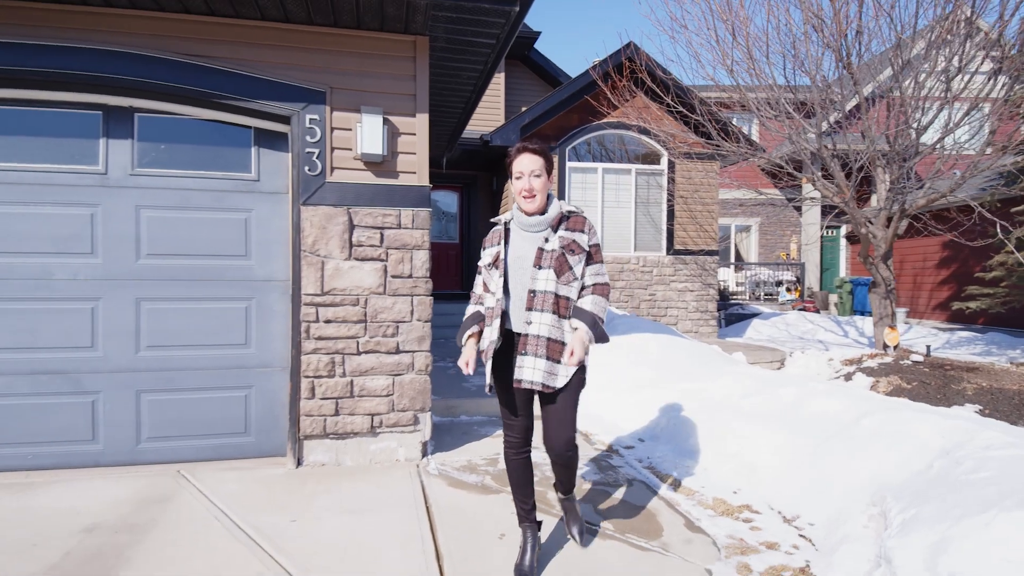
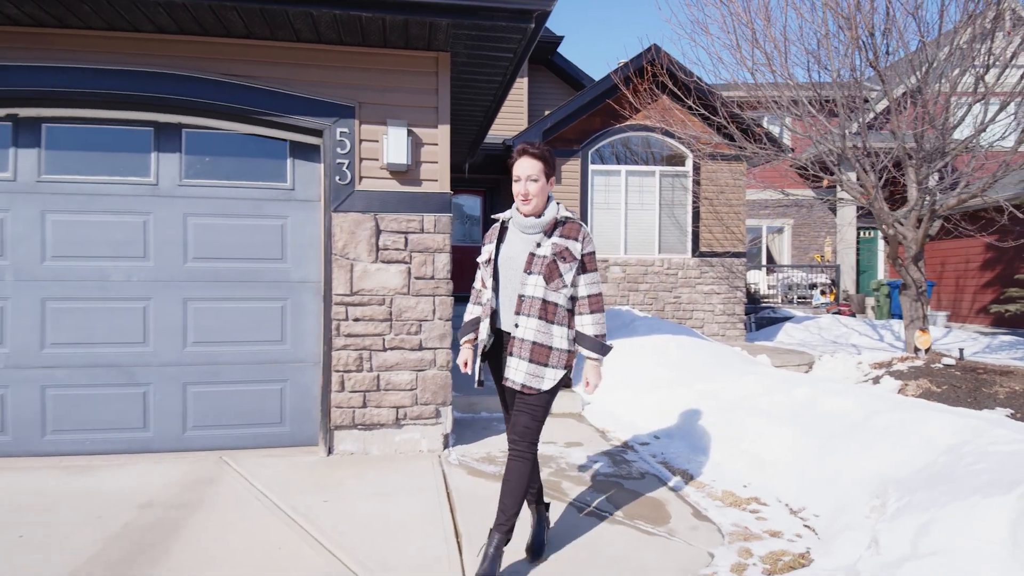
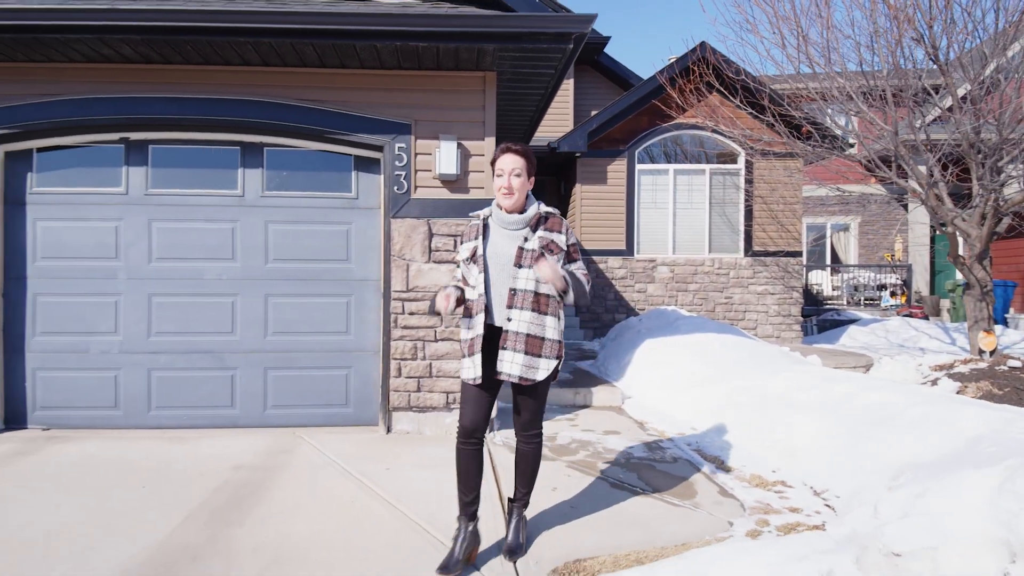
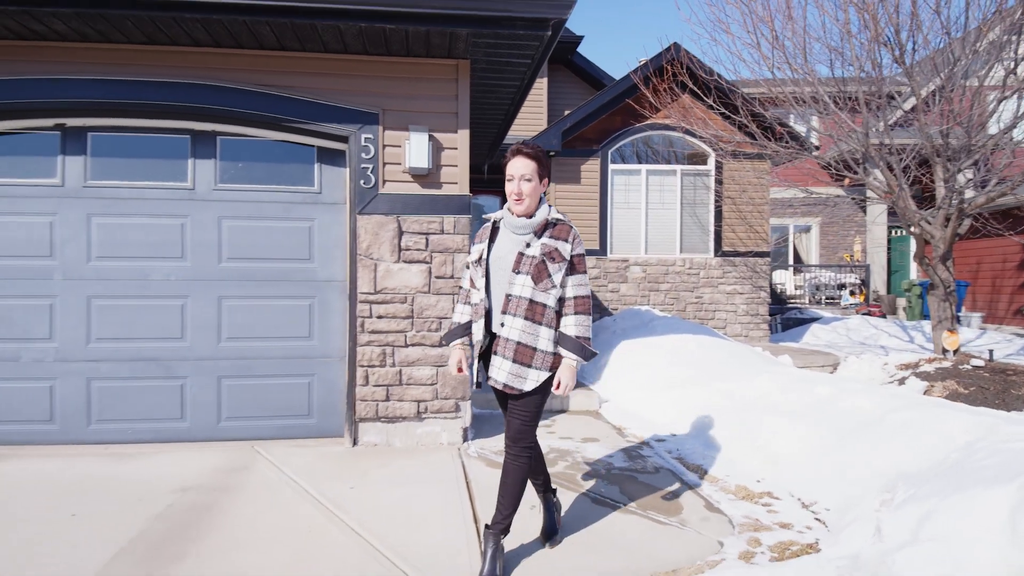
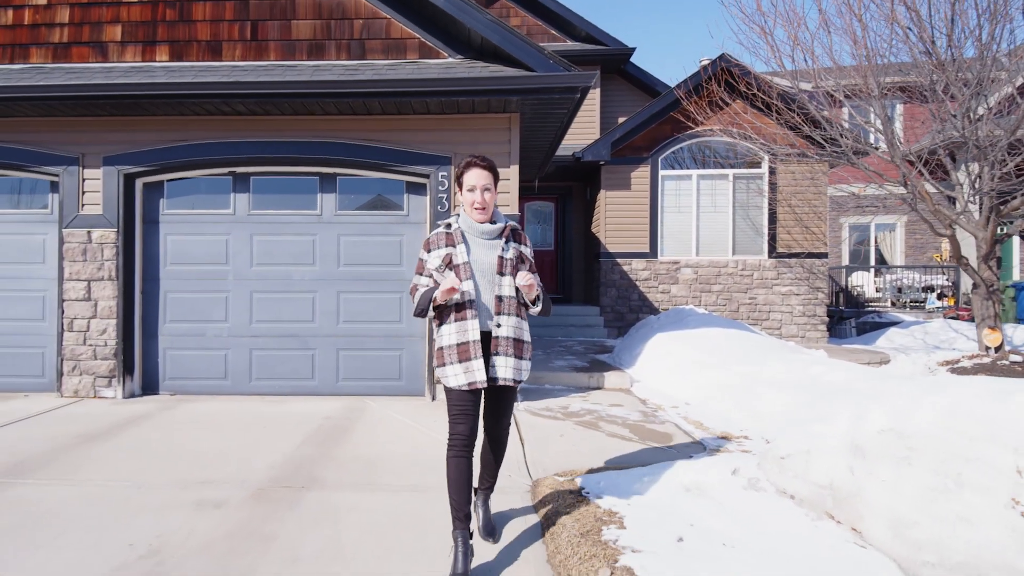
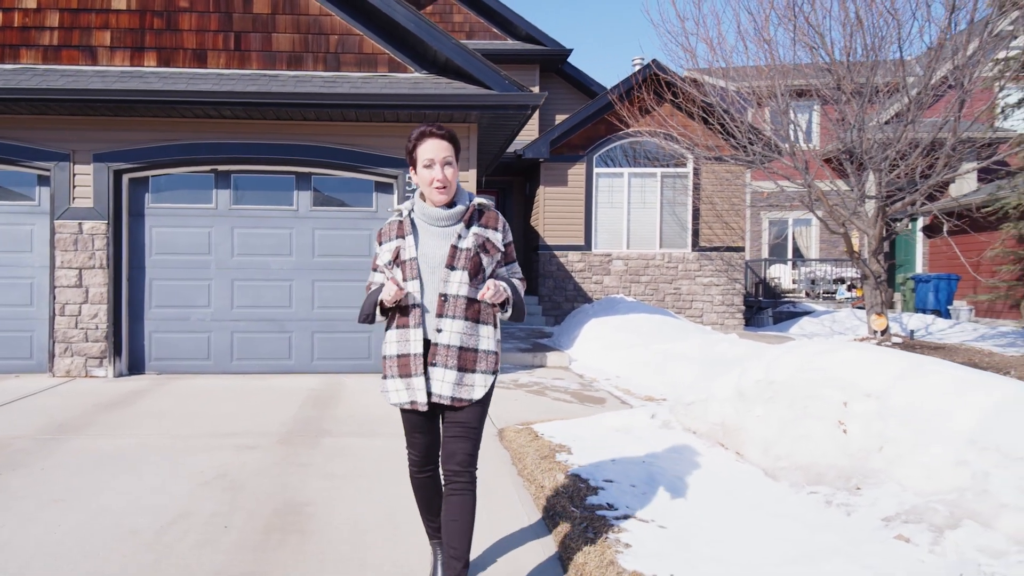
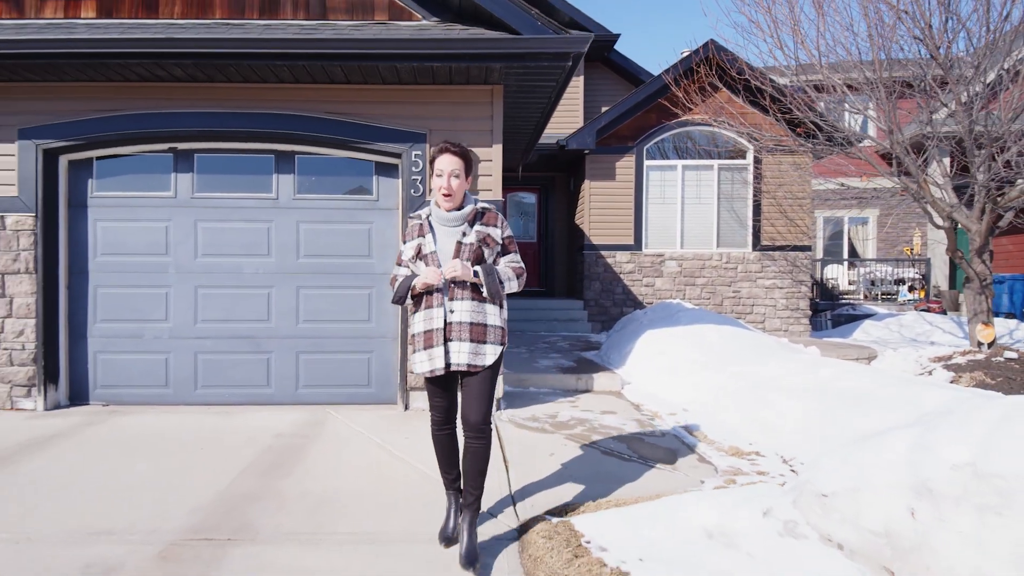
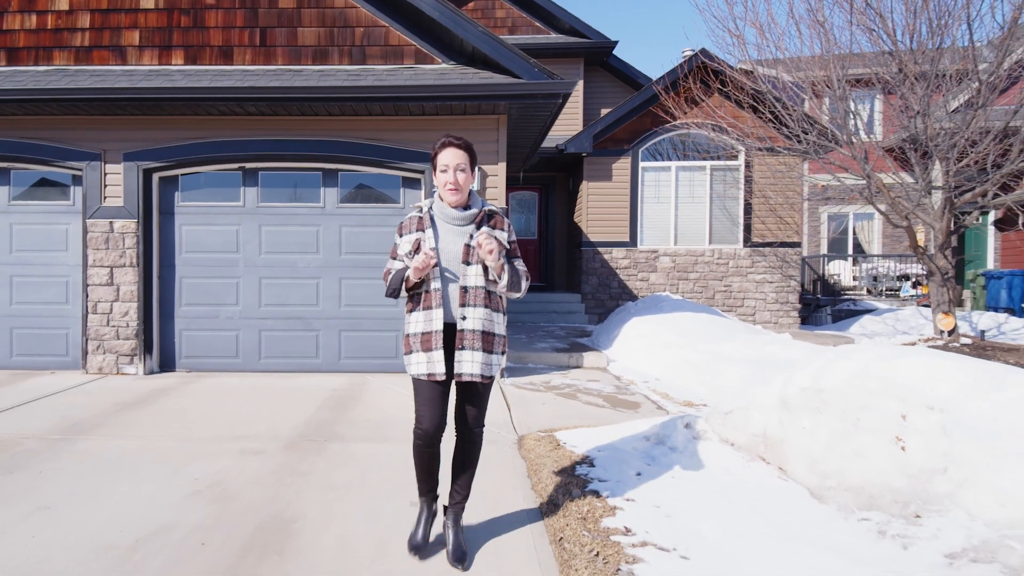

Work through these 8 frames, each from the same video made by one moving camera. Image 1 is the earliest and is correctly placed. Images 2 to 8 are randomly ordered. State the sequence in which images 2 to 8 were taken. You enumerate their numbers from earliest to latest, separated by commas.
2, 4, 3, 7, 5, 8, 6
